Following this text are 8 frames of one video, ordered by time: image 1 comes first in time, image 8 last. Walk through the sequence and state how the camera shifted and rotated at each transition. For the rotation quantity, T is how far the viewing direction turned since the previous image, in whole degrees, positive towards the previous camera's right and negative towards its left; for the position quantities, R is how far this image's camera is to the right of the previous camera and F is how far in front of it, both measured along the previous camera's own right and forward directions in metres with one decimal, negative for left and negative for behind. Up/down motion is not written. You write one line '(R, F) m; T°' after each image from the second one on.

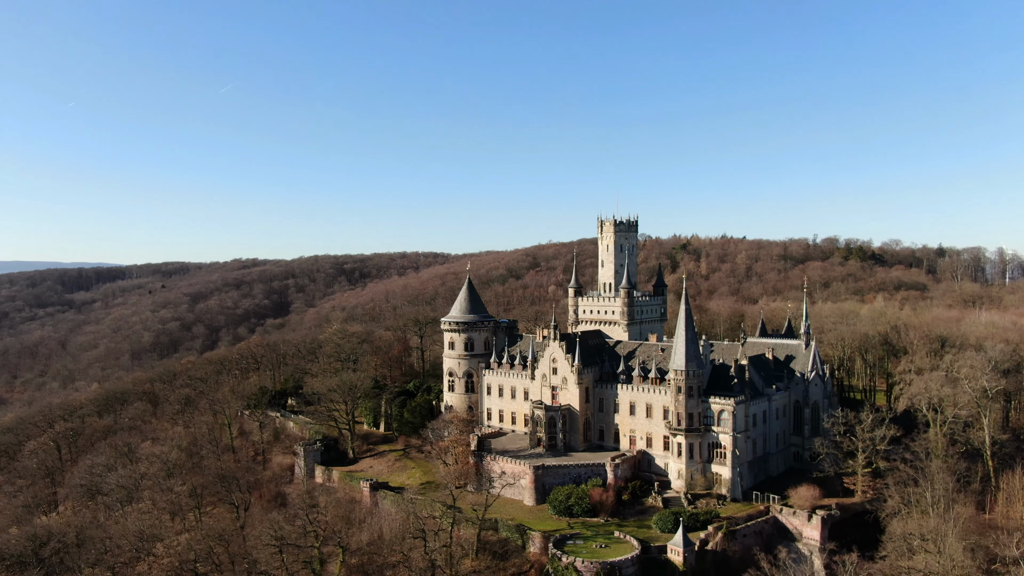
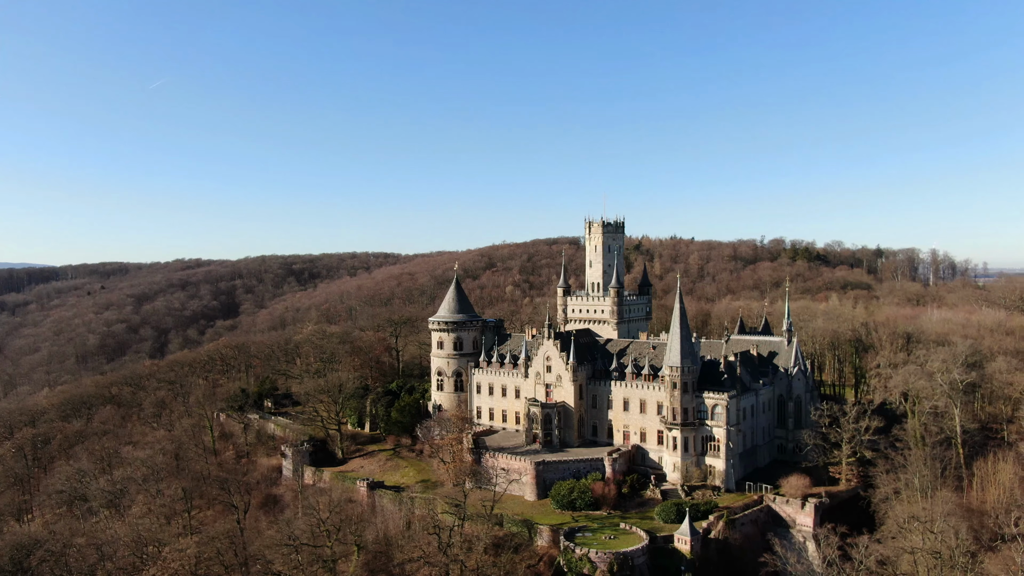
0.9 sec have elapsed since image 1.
(-3.9, -0.7) m; +4°
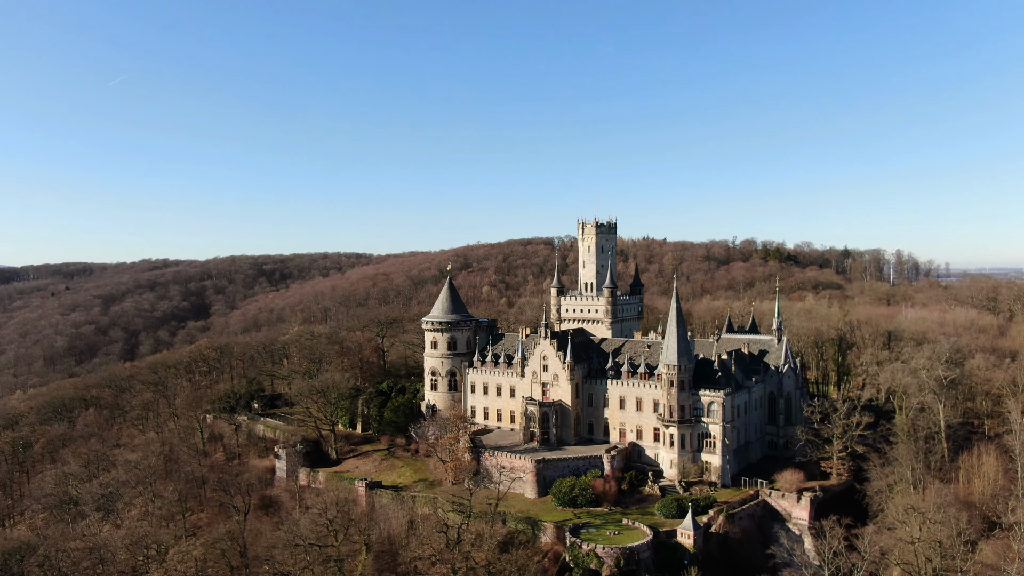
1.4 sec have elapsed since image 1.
(-2.2, -0.4) m; +2°
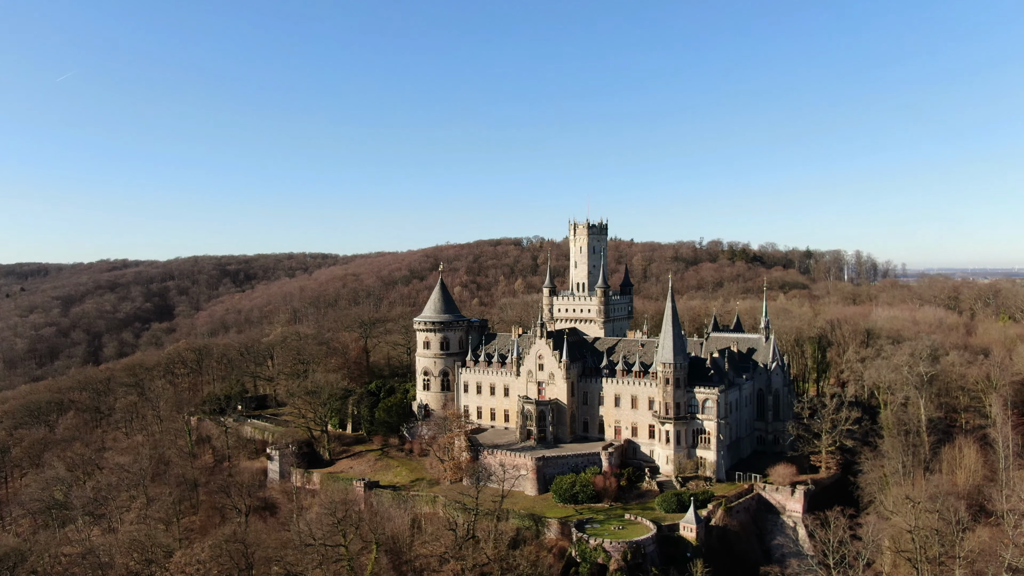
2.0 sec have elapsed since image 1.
(-2.6, -0.5) m; +3°
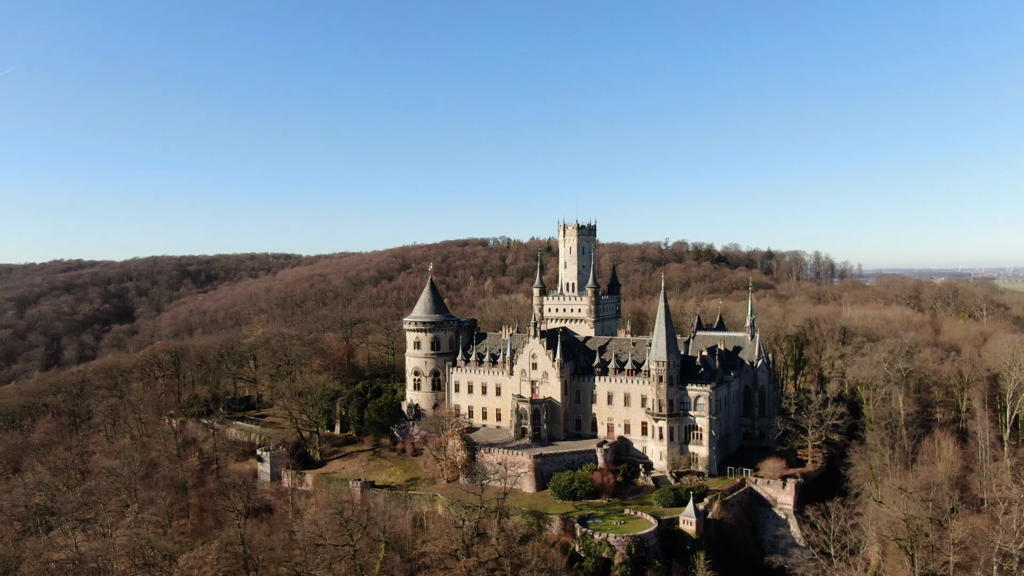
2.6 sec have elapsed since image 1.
(-2.6, -0.6) m; +3°
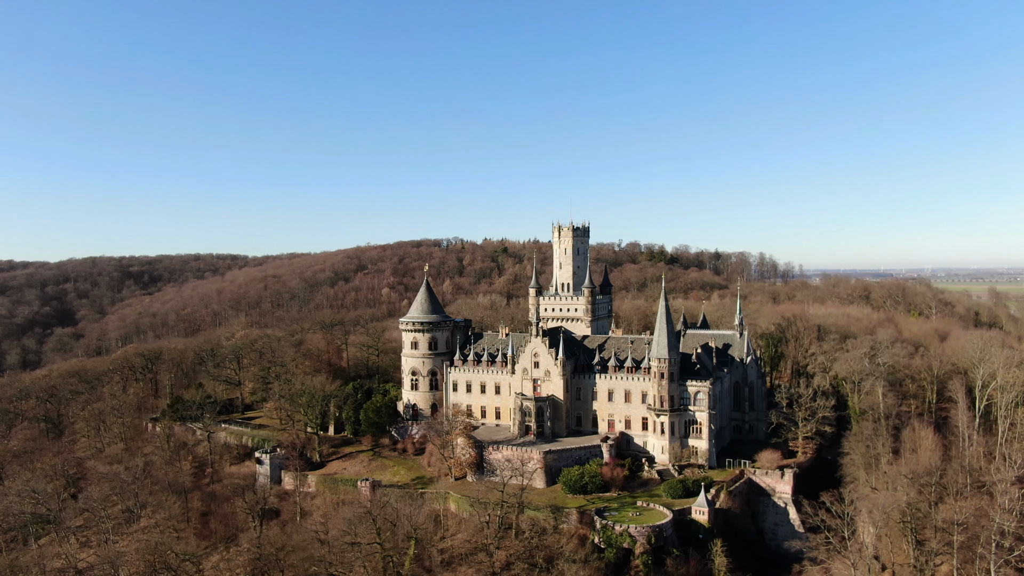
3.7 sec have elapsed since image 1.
(-4.8, -1.0) m; +4°
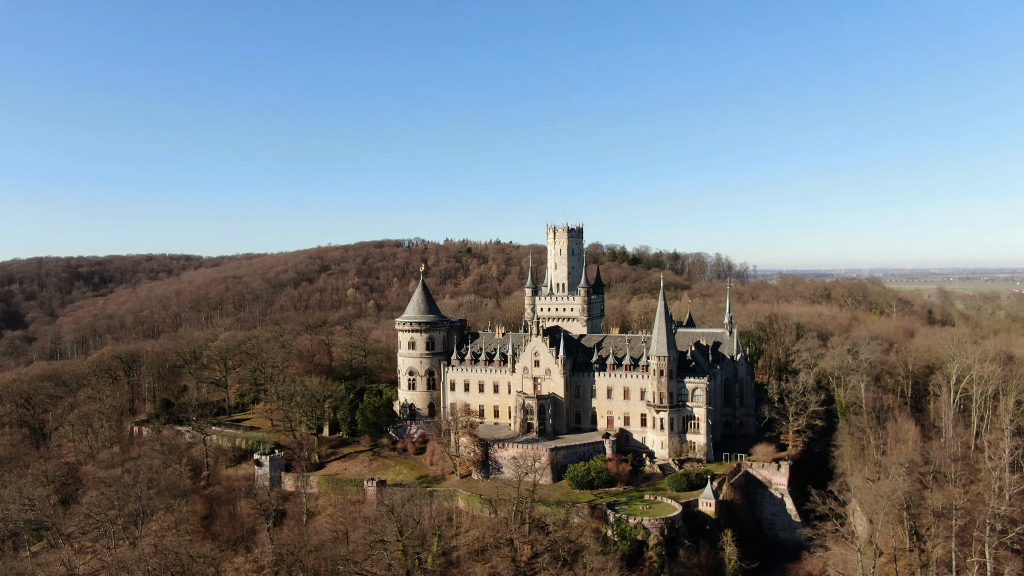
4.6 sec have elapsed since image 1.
(-3.9, -0.9) m; +3°
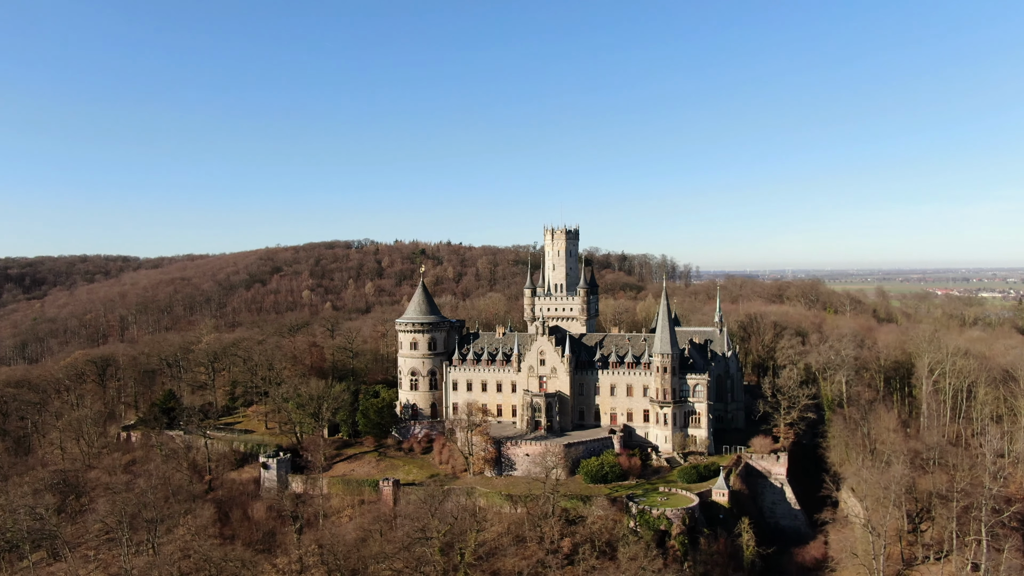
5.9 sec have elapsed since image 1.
(-5.7, -1.2) m; +4°
